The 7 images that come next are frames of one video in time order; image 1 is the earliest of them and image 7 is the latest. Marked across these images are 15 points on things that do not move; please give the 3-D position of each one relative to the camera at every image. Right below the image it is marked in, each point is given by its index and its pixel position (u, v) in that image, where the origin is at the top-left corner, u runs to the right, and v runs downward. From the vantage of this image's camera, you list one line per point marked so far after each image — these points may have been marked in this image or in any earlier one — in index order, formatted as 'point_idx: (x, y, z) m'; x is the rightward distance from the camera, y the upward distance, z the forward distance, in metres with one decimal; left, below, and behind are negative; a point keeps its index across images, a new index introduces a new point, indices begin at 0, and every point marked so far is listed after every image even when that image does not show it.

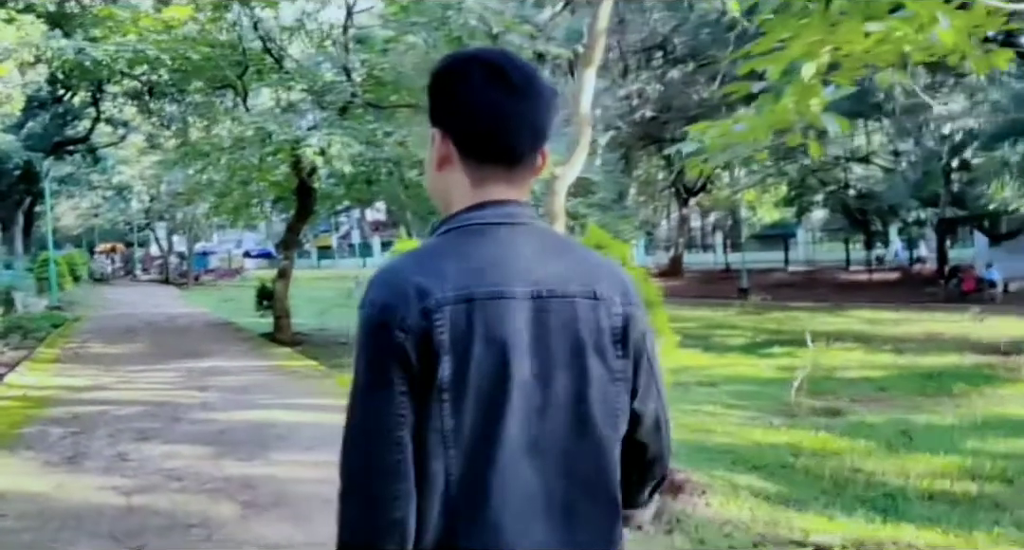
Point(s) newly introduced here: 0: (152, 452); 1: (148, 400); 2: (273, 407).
0: (-2.0, -1.0, +5.6) m
1: (-2.7, -1.0, +7.5) m
2: (-1.6, -0.9, +6.9) m
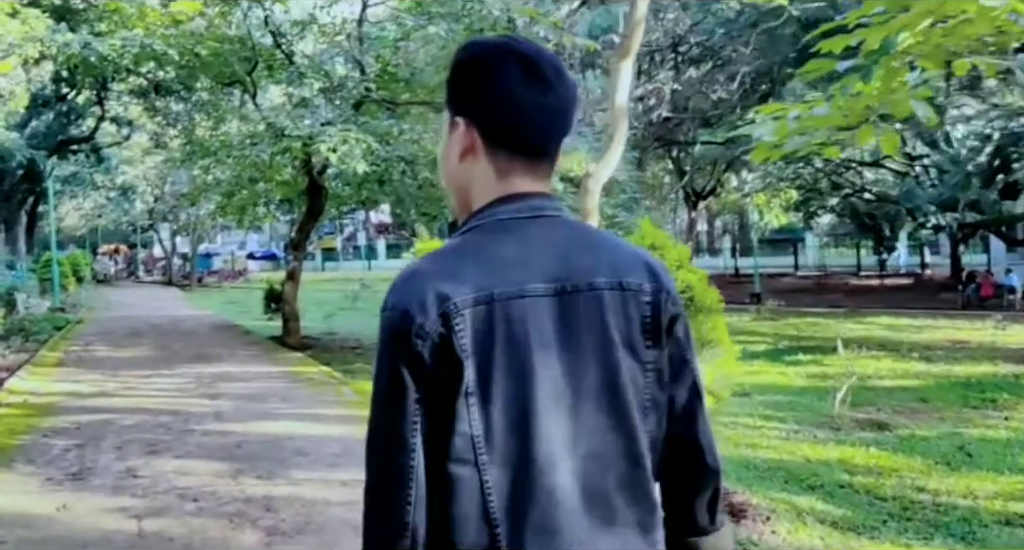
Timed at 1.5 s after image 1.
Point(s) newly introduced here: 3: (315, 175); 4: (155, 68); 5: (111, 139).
0: (-1.8, -1.0, +5.3) m
1: (-2.5, -1.0, +7.1) m
2: (-1.4, -1.0, +6.6) m
3: (-2.6, +1.4, +13.2) m
4: (-4.5, +2.6, +12.7) m
5: (-7.9, +2.7, +19.6) m
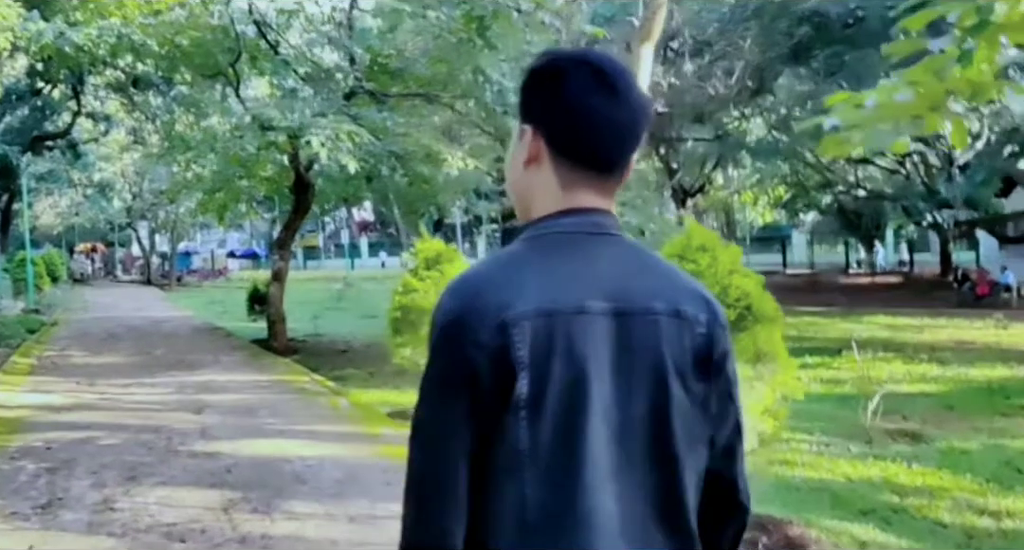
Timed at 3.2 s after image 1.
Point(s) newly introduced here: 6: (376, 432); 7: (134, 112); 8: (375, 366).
0: (-1.7, -1.1, +4.8) m
1: (-2.5, -1.0, +6.6) m
2: (-1.4, -1.0, +6.1) m
3: (-2.7, +1.4, +12.7) m
4: (-4.6, +2.6, +12.1) m
5: (-8.1, +2.7, +19.0) m
6: (-0.8, -1.0, +6.0) m
7: (-5.7, +2.4, +15.0) m
8: (-1.5, -1.0, +10.9) m
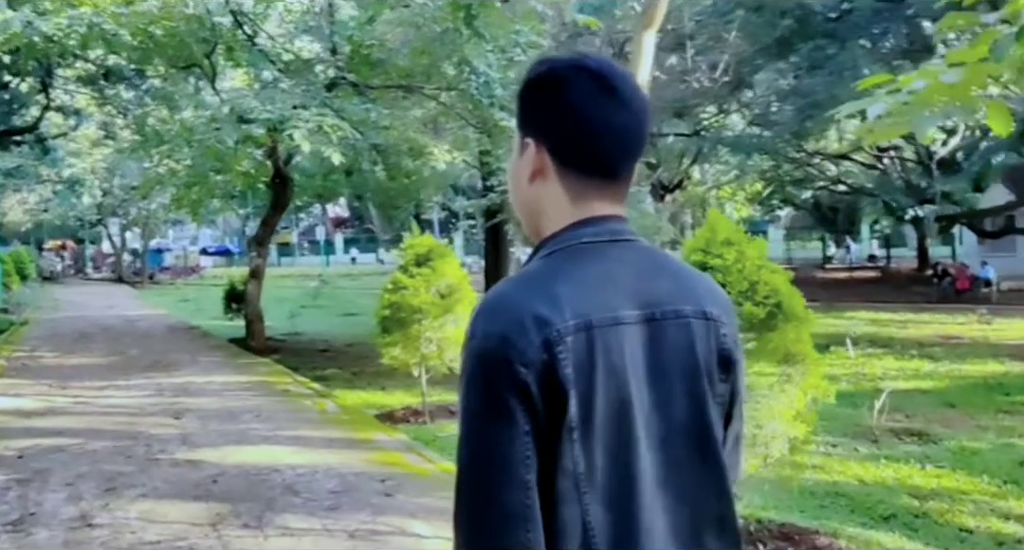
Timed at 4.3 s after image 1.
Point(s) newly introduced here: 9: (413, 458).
0: (-1.7, -1.1, +4.5) m
1: (-2.5, -1.0, +6.3) m
2: (-1.4, -1.0, +5.8) m
3: (-2.9, +1.4, +12.3) m
4: (-4.8, +2.6, +11.7) m
5: (-8.4, +2.7, +18.5) m
6: (-0.8, -0.9, +5.8) m
7: (-5.9, +2.5, +14.6) m
8: (-1.6, -1.0, +10.6) m
9: (-0.5, -1.0, +5.3) m
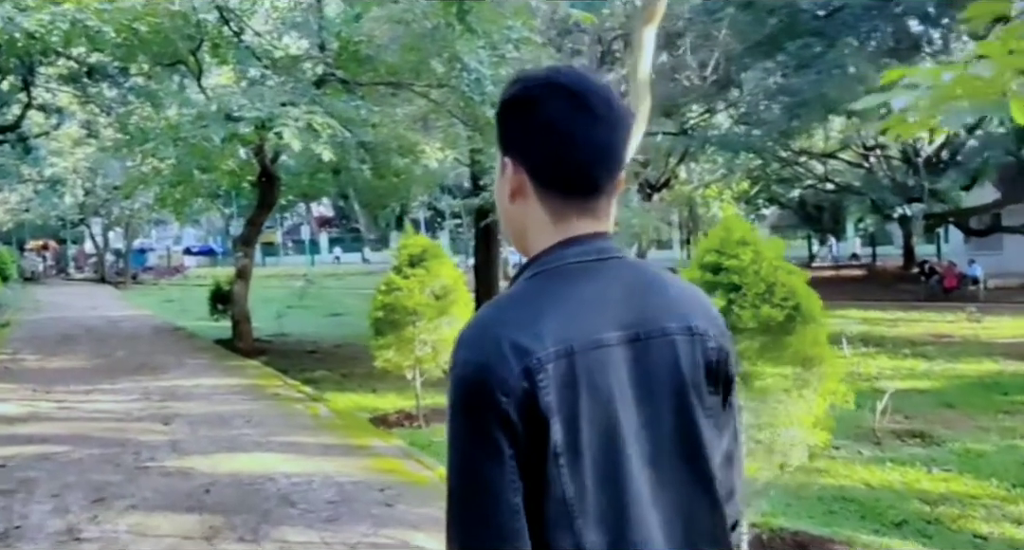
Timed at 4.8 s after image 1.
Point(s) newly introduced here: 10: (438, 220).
0: (-1.7, -1.1, +4.3) m
1: (-2.5, -1.0, +6.2) m
2: (-1.4, -1.0, +5.6) m
3: (-3.0, +1.4, +12.2) m
4: (-4.9, +2.6, +11.5) m
5: (-8.7, +2.7, +18.3) m
6: (-0.8, -0.9, +5.6) m
7: (-6.1, +2.4, +14.3) m
8: (-1.7, -1.0, +10.5) m
9: (-0.5, -1.0, +5.2) m
10: (-1.4, +1.0, +18.6) m
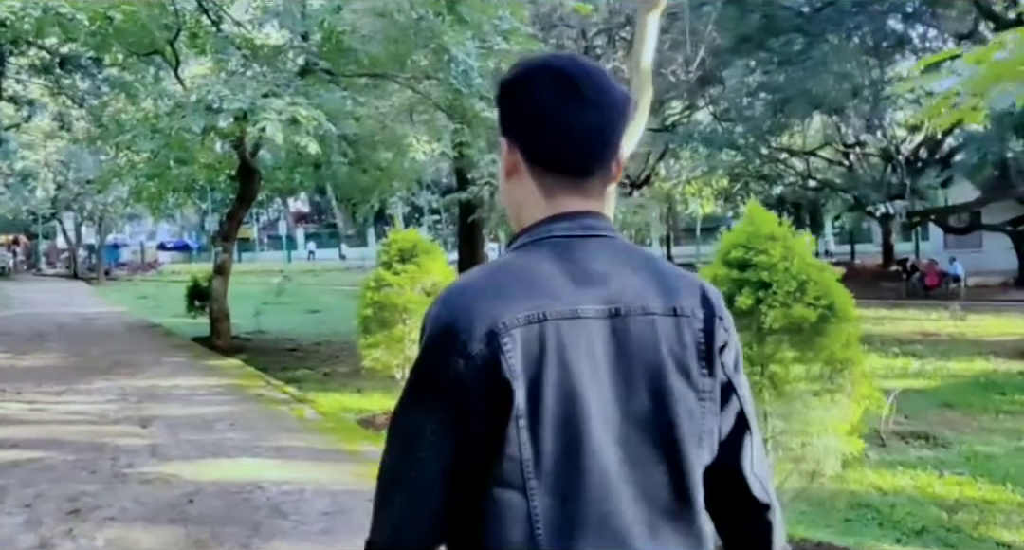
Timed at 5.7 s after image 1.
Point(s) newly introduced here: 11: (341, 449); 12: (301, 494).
0: (-1.7, -1.0, +4.1) m
1: (-2.6, -1.0, +5.9) m
2: (-1.4, -0.9, +5.4) m
3: (-3.2, +1.5, +11.9) m
4: (-5.0, +2.7, +11.2) m
5: (-9.0, +2.8, +17.8) m
6: (-0.9, -0.9, +5.4) m
7: (-6.3, +2.5, +14.0) m
8: (-1.9, -0.9, +10.2) m
9: (-0.5, -1.0, +5.0) m
10: (-1.7, +1.1, +18.4) m
11: (-0.9, -0.9, +5.4) m
12: (-1.0, -1.0, +4.6) m
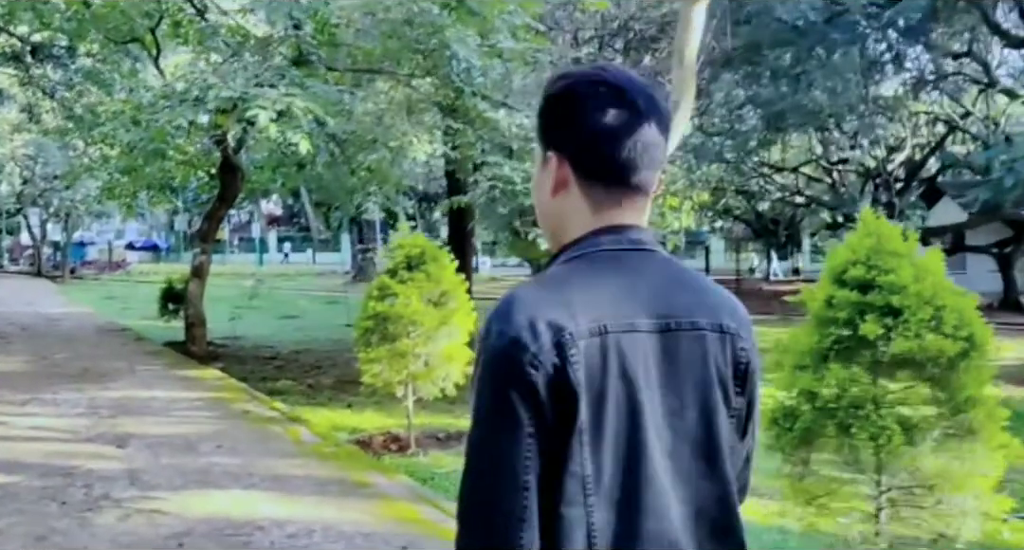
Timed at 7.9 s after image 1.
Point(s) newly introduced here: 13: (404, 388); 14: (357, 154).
0: (-1.6, -1.0, +3.5) m
1: (-2.5, -1.0, +5.3) m
2: (-1.3, -1.0, +4.8) m
3: (-3.2, +1.4, +11.3) m
4: (-5.0, +2.7, +10.5) m
5: (-9.2, +2.8, +17.1) m
6: (-0.8, -1.0, +4.9) m
7: (-6.4, +2.5, +13.3) m
8: (-1.9, -1.0, +9.7) m
9: (-0.4, -1.0, +4.4) m
10: (-2.0, +1.0, +17.8) m
11: (-0.8, -1.0, +4.9) m
12: (-0.9, -1.0, +4.0) m
13: (-0.9, -0.8, +7.6) m
14: (-1.6, +1.3, +10.4) m
